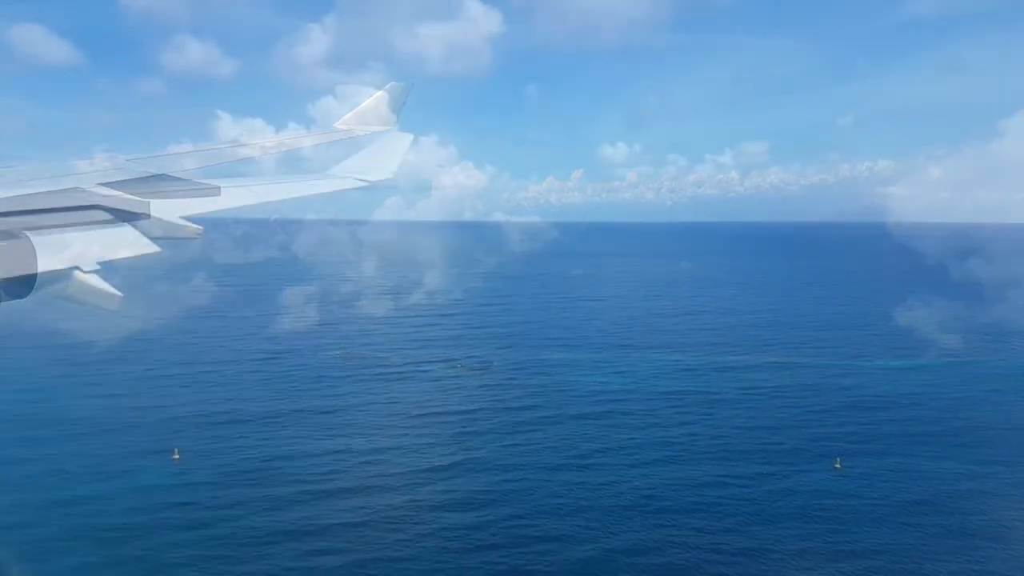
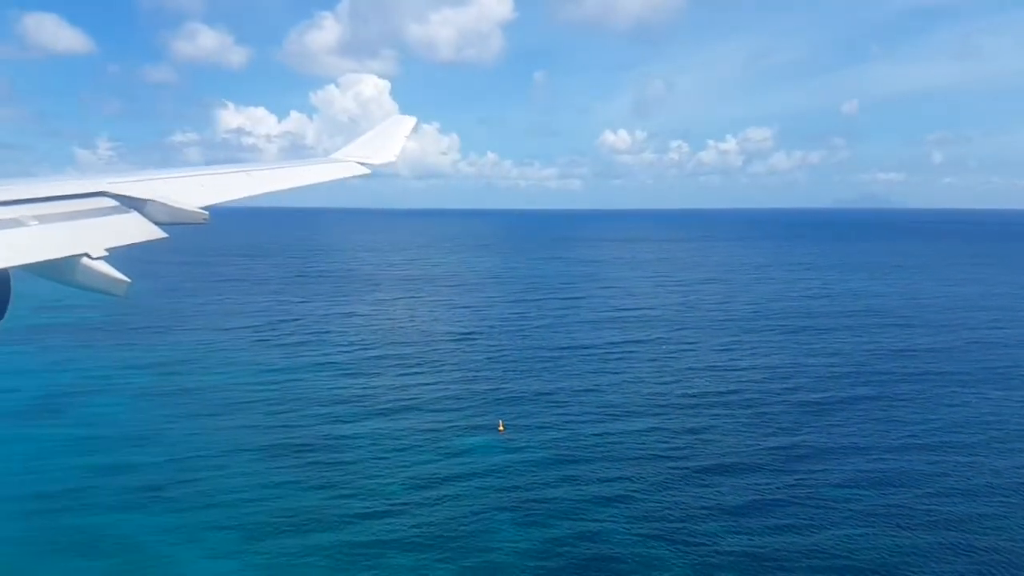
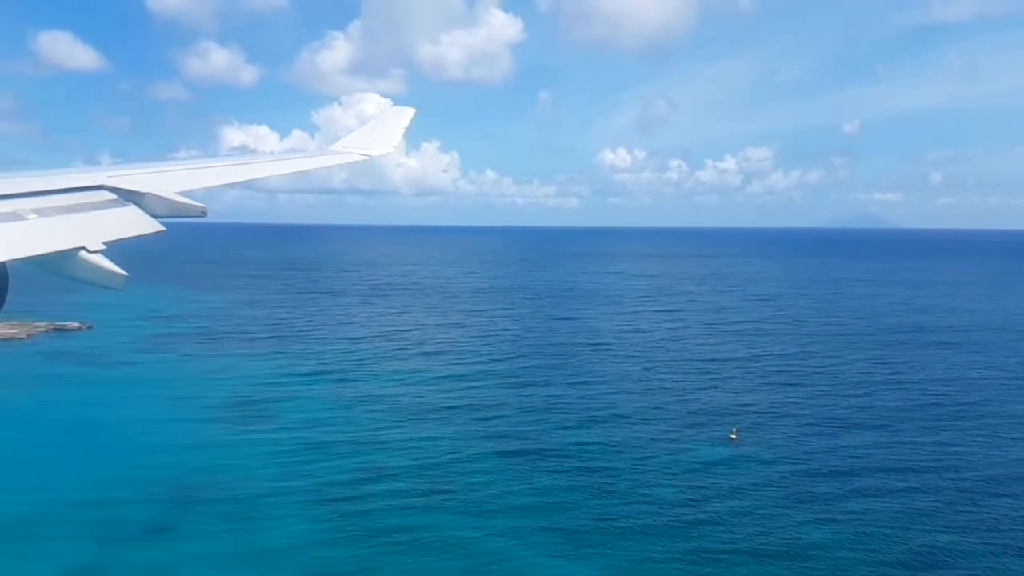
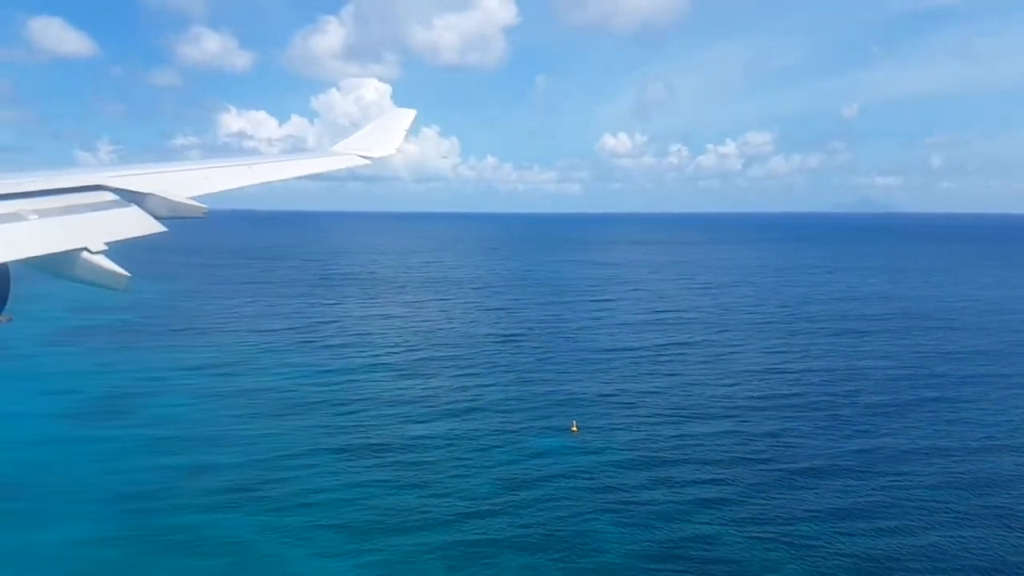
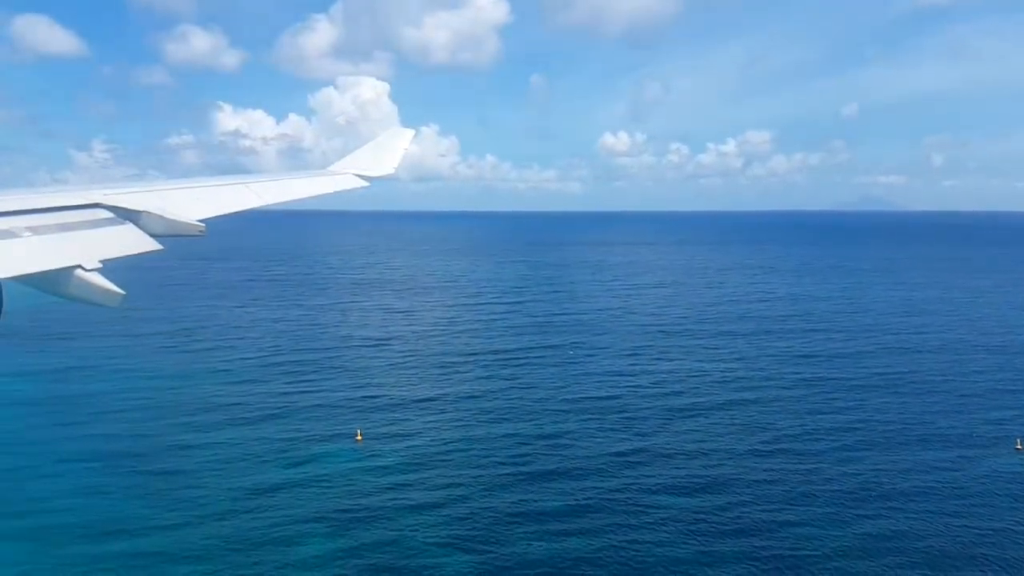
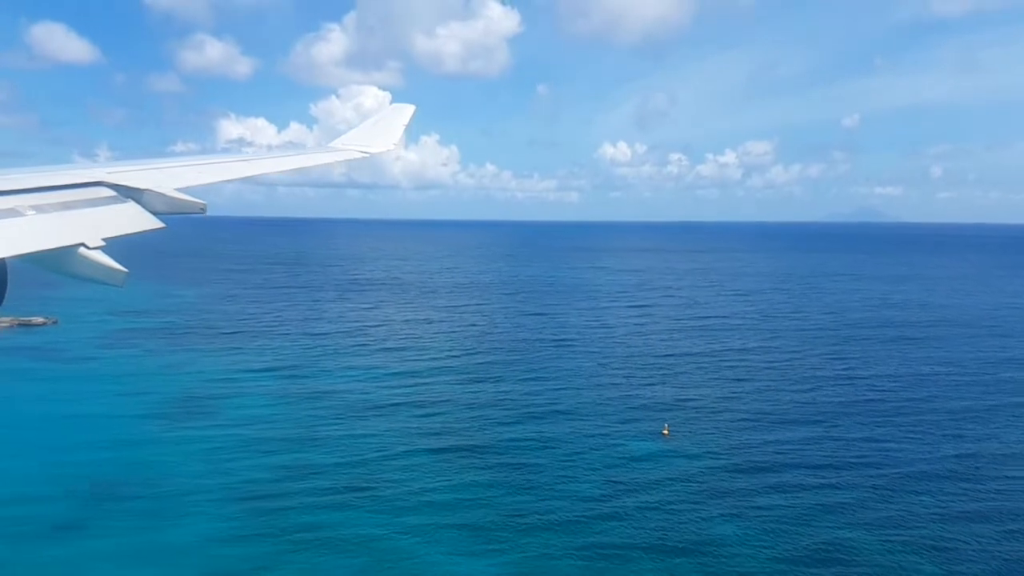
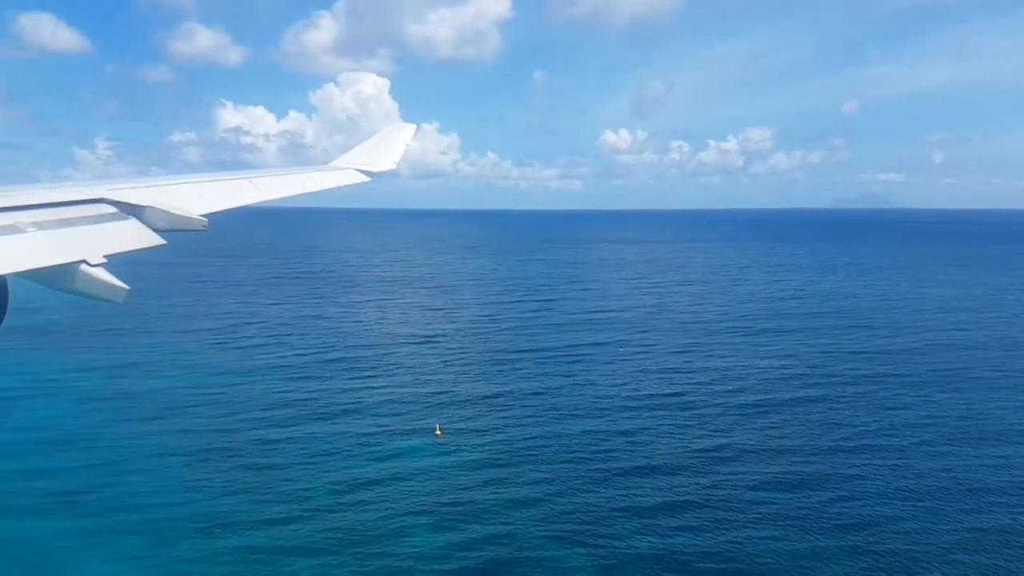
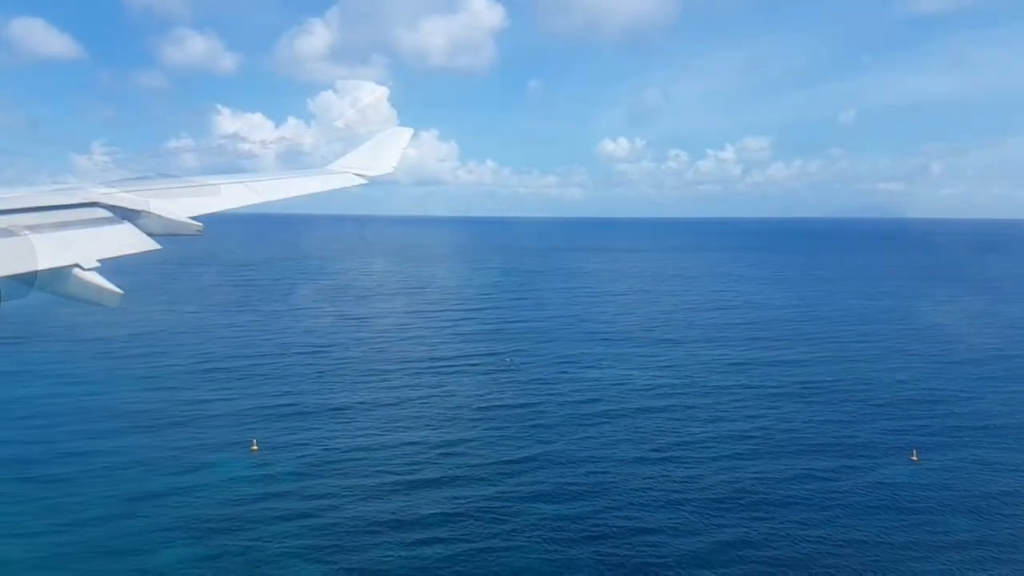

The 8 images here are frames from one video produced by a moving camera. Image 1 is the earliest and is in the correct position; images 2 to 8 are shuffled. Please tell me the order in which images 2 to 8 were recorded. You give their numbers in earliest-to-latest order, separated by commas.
8, 5, 7, 2, 4, 6, 3
